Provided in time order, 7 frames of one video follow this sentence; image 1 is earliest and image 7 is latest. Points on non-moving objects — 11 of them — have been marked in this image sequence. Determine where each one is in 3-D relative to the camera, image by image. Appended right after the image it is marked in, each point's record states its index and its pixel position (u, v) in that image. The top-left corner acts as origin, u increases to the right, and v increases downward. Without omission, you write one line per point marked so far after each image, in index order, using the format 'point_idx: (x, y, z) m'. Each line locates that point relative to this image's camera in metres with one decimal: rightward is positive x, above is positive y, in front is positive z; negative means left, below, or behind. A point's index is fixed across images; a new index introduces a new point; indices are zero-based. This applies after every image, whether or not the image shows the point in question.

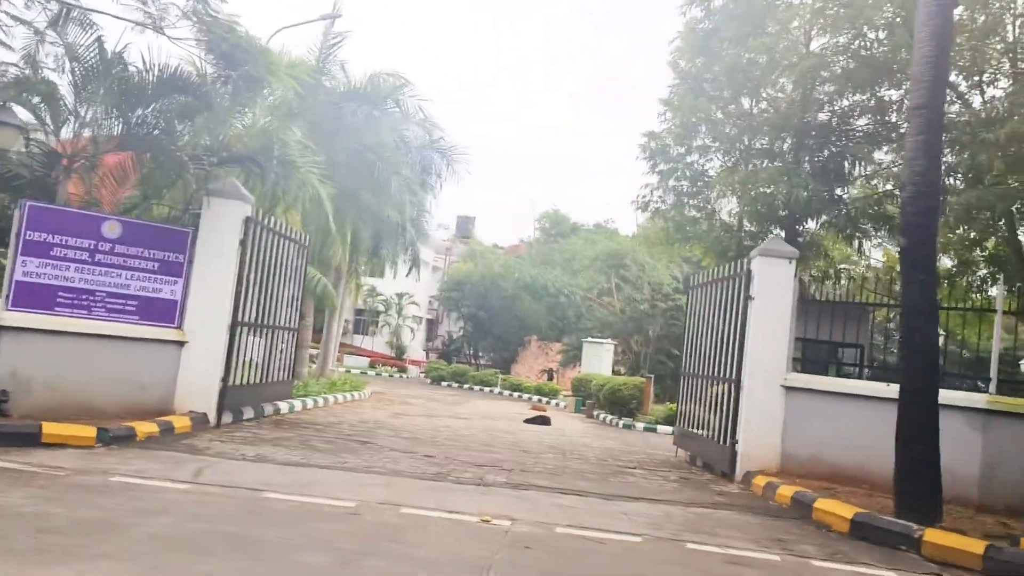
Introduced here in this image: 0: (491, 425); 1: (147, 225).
0: (-0.2, -2.6, +15.8) m
1: (-3.5, +0.6, +8.7) m
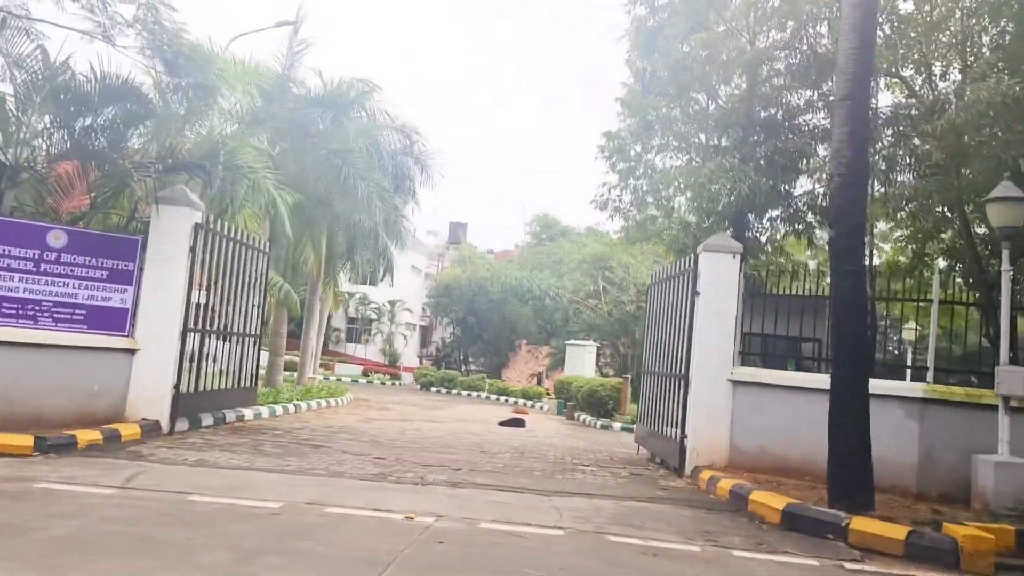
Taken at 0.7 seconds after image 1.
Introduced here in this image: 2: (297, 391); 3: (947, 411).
0: (-0.8, -2.6, +15.8) m
1: (-4.1, +0.6, +8.7) m
2: (-4.6, -2.3, +18.4) m
3: (+3.8, -1.1, +7.6) m
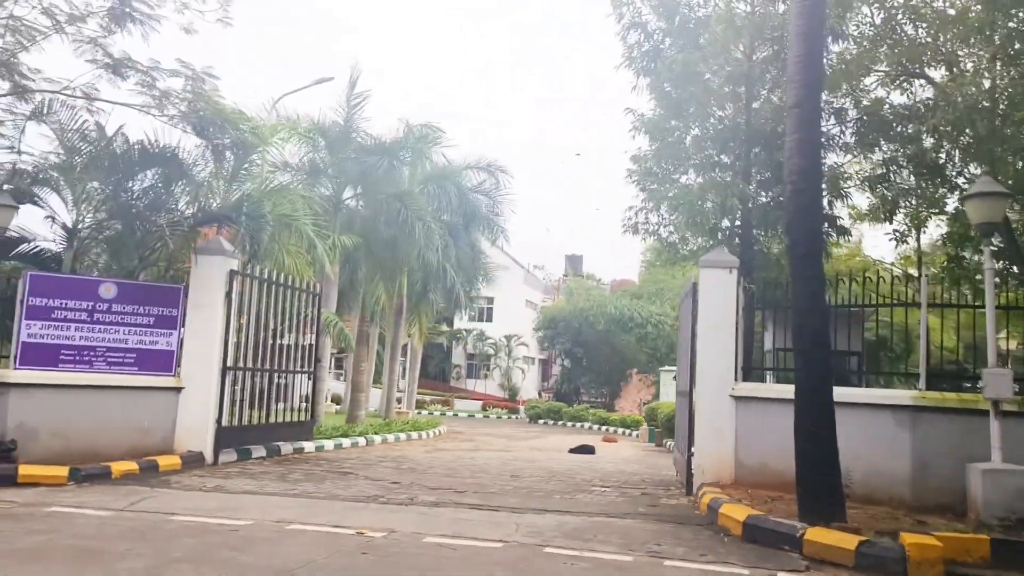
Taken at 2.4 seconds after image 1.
0: (+0.4, -3.2, +16.0) m
1: (-4.1, 0.0, +9.7) m
2: (-3.0, -3.1, +19.2) m
3: (+3.6, -1.1, +7.3) m
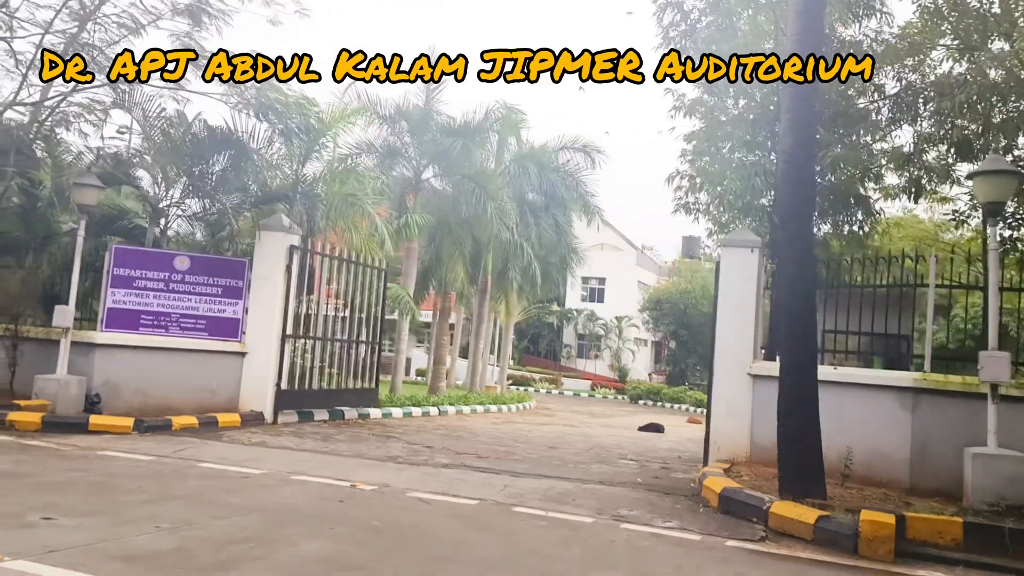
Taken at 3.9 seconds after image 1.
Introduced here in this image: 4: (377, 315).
0: (+1.7, -2.8, +16.3) m
1: (-3.7, +0.4, +10.6) m
2: (-1.3, -2.6, +20.0) m
3: (+3.6, -1.0, +7.1) m
4: (-1.9, -0.3, +12.8) m
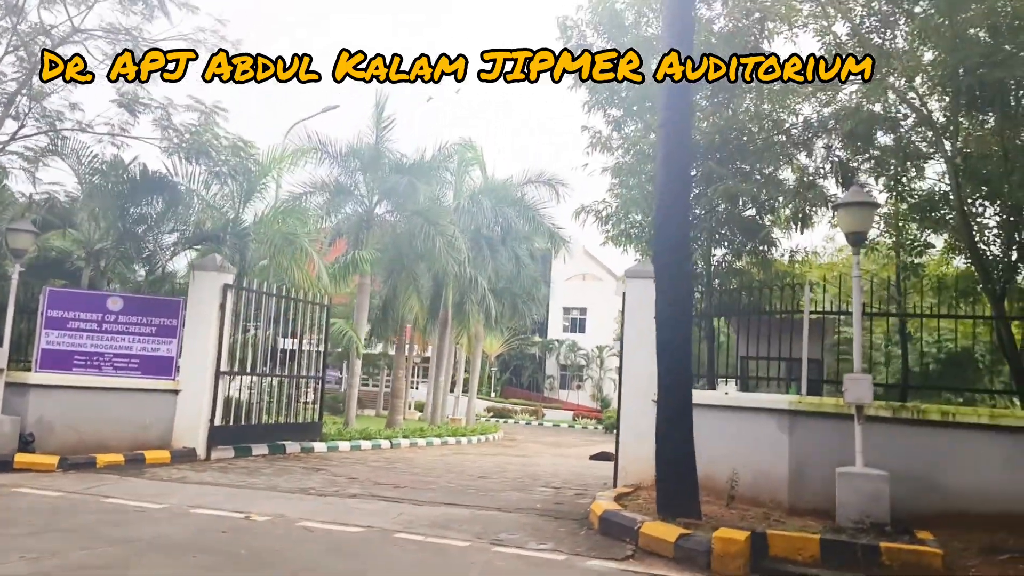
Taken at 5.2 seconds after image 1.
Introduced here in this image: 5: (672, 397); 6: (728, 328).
0: (+0.7, -3.4, +16.6) m
1: (-4.7, -0.1, +10.9) m
2: (-2.3, -3.4, +20.2) m
3: (+2.6, -1.2, +7.4) m
4: (-2.9, -0.9, +13.1) m
5: (+1.3, -0.9, +7.1) m
6: (+2.5, -0.4, +9.6) m
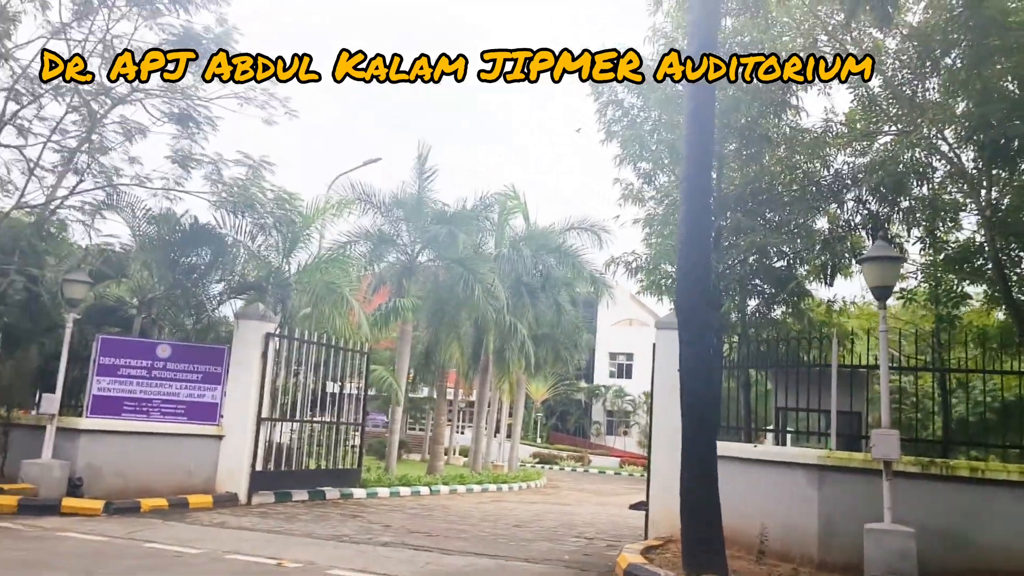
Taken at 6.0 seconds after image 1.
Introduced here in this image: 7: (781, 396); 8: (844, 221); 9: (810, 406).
0: (+1.4, -4.3, +16.5) m
1: (-4.3, -0.8, +11.3) m
2: (-1.3, -4.5, +20.3) m
3: (+2.9, -1.7, +7.4) m
4: (-2.4, -1.6, +13.3) m
5: (+1.5, -1.4, +7.1) m
6: (+2.9, -1.0, +9.6) m
7: (+3.0, -1.2, +9.5) m
8: (+3.9, +0.8, +10.1) m
9: (+3.2, -1.3, +9.1) m
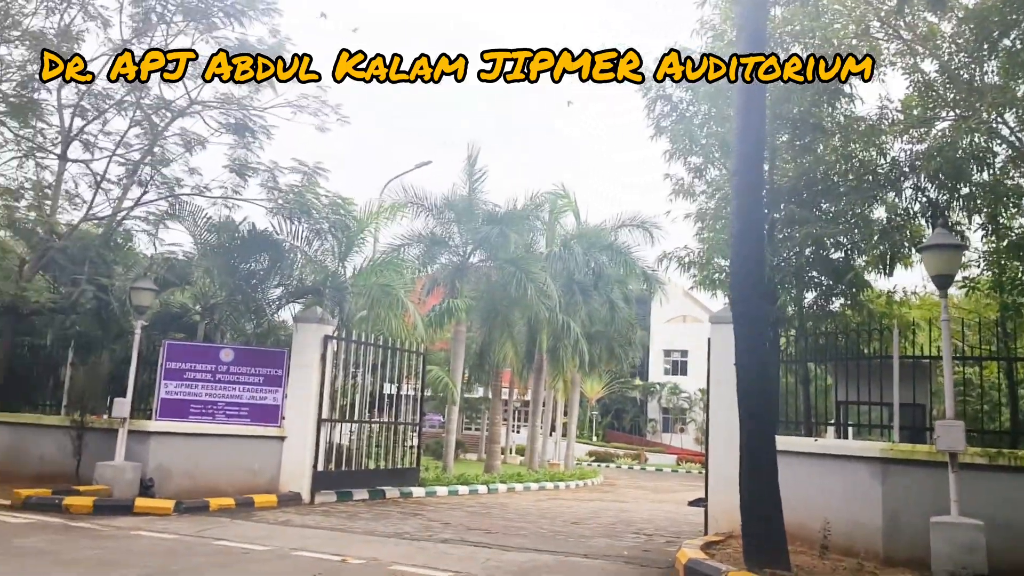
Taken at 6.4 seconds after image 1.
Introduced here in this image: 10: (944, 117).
0: (+2.5, -4.2, +16.4) m
1: (-3.5, -0.8, +11.6) m
2: (0.0, -4.5, +20.4) m
3: (+3.4, -1.6, +7.3) m
4: (-1.5, -1.7, +13.5) m
5: (+2.0, -1.3, +7.1) m
6: (+3.5, -0.9, +9.4) m
7: (+3.6, -1.1, +9.3) m
8: (+4.5, +0.9, +9.9) m
9: (+3.8, -1.2, +8.9) m
10: (+4.8, +1.9, +9.5) m
